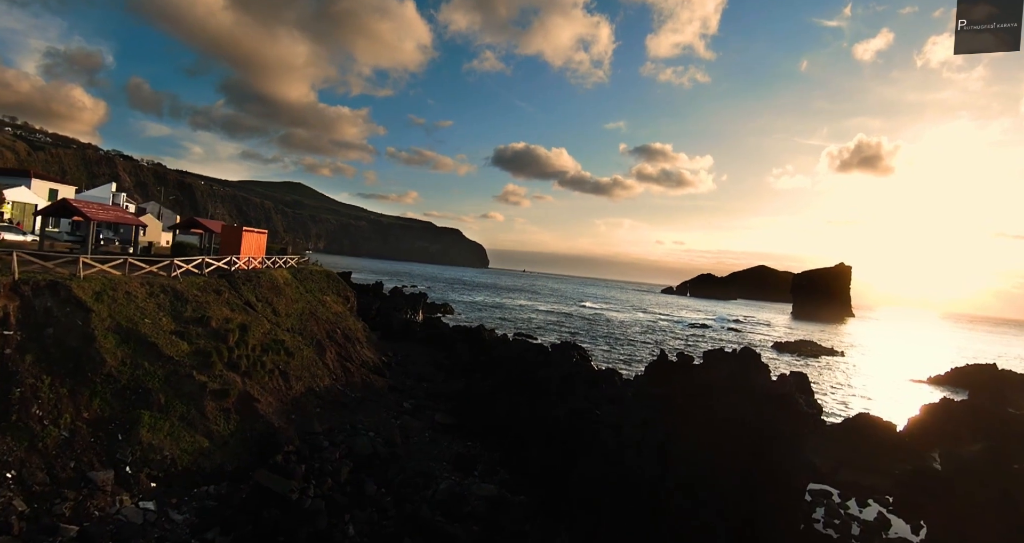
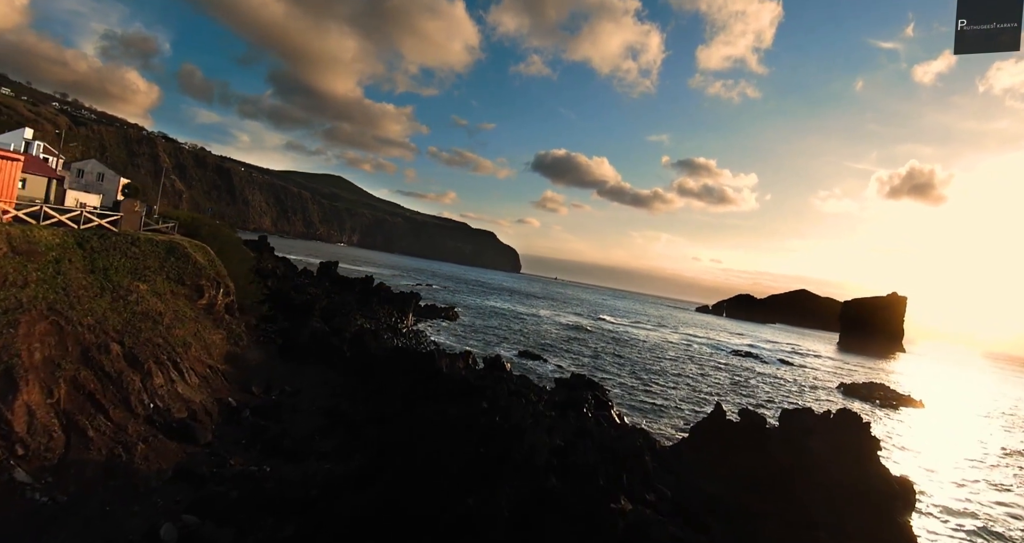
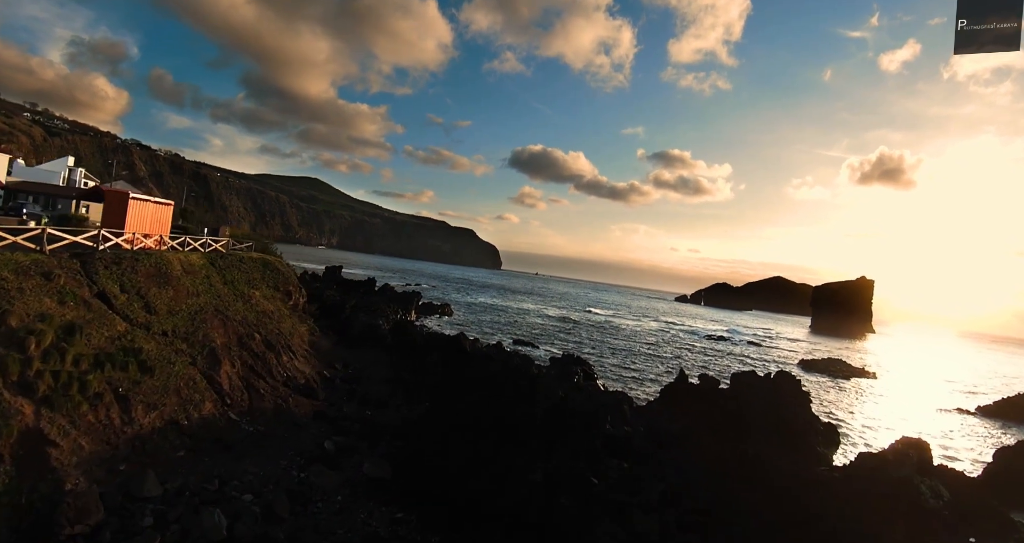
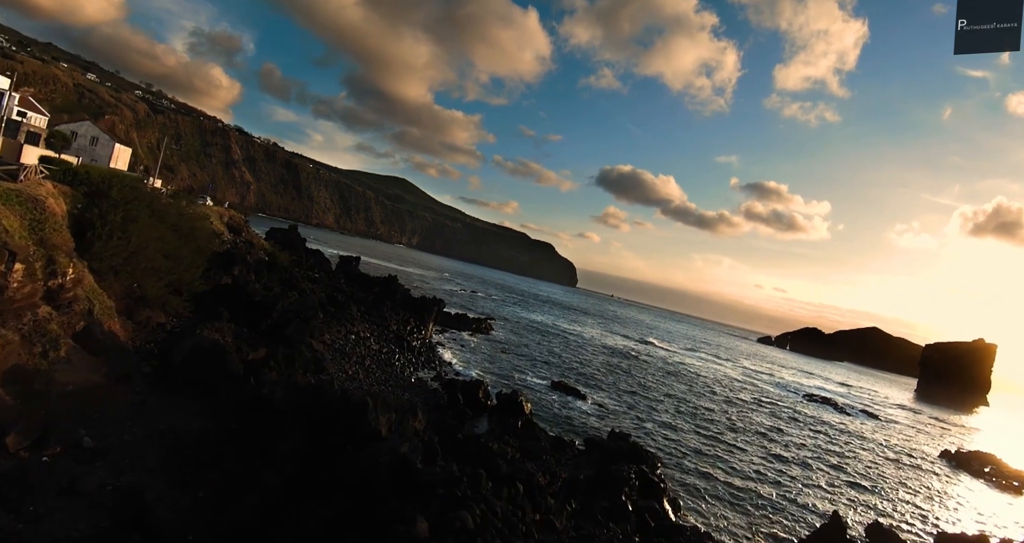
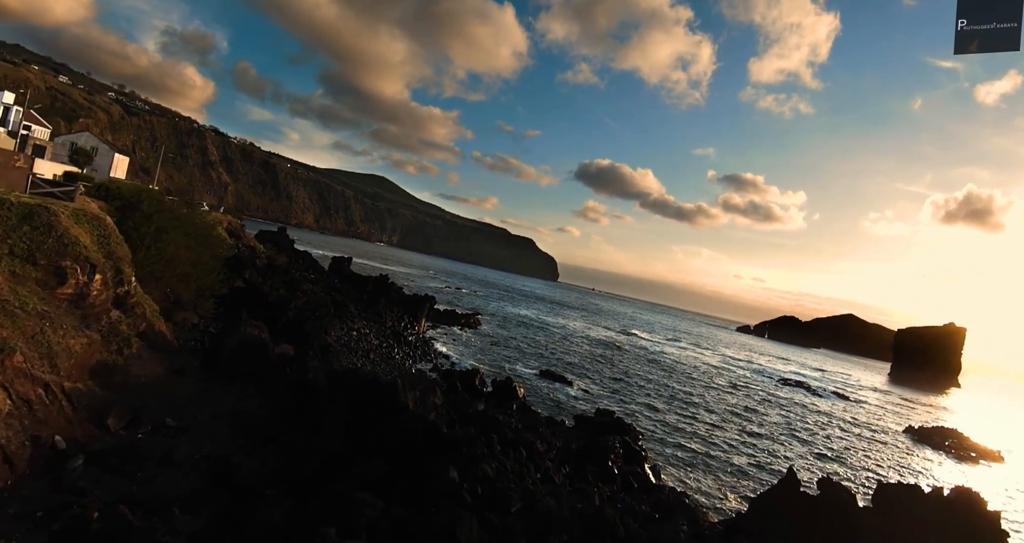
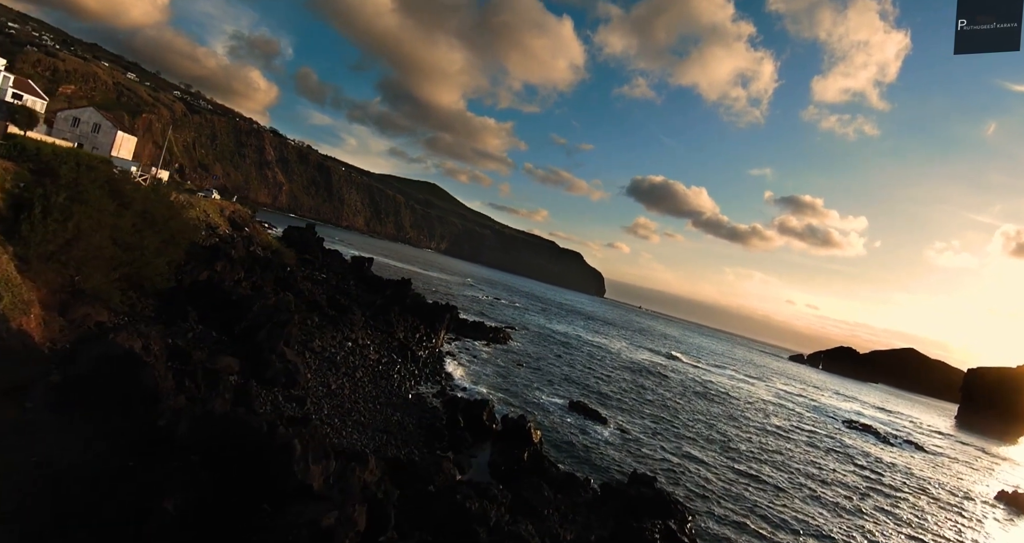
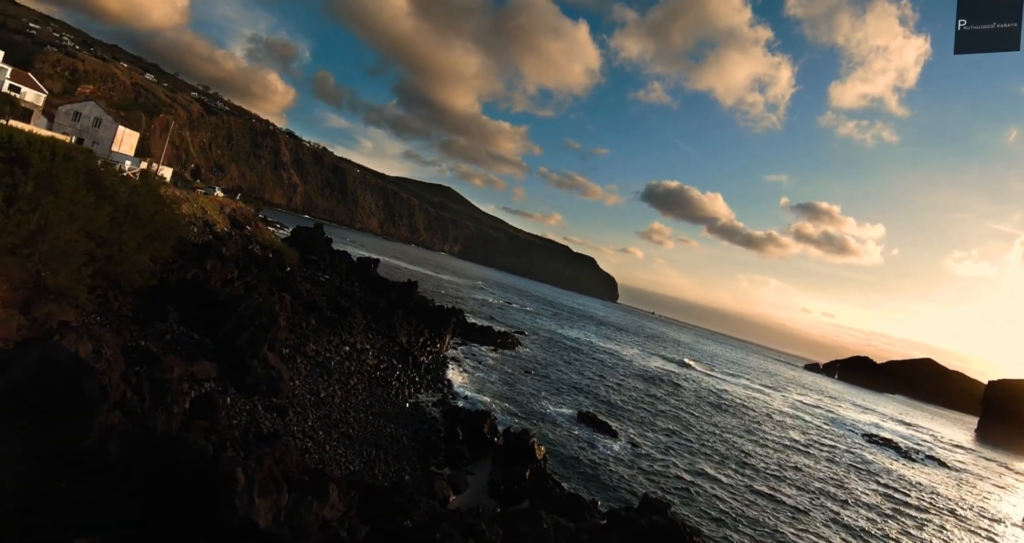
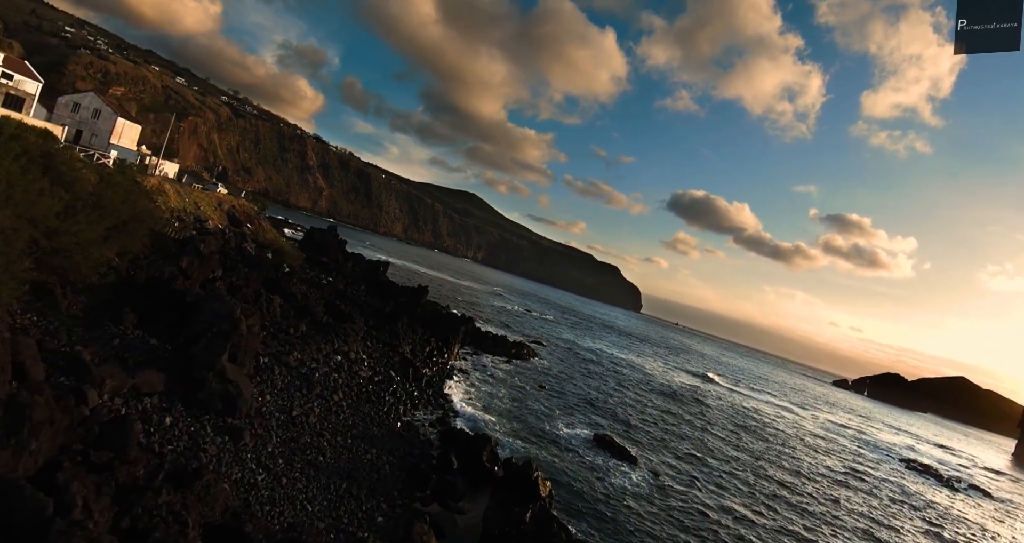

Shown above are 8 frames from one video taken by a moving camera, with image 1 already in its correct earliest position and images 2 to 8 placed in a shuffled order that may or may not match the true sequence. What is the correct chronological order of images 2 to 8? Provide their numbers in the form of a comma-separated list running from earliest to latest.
3, 2, 5, 4, 6, 7, 8
